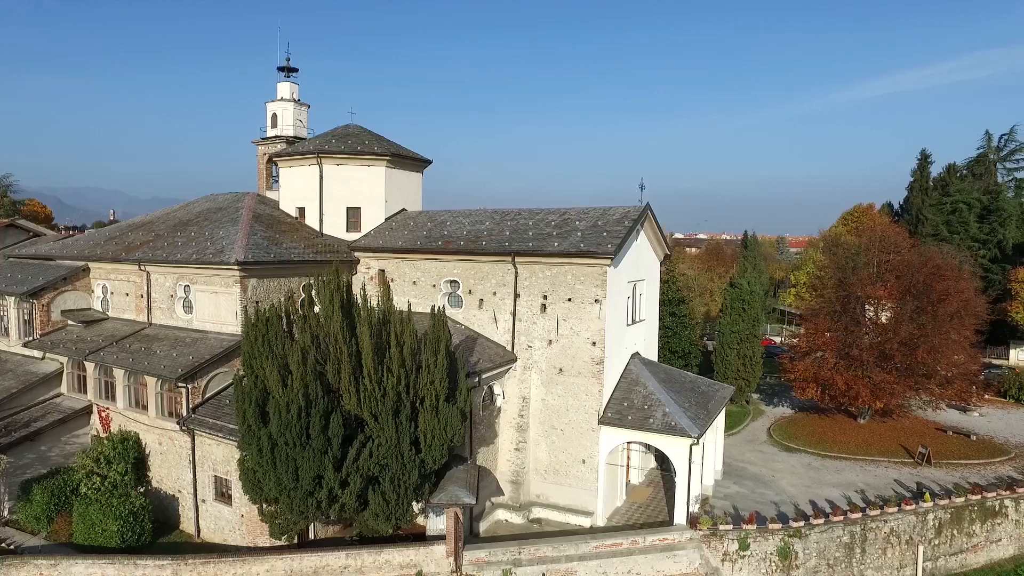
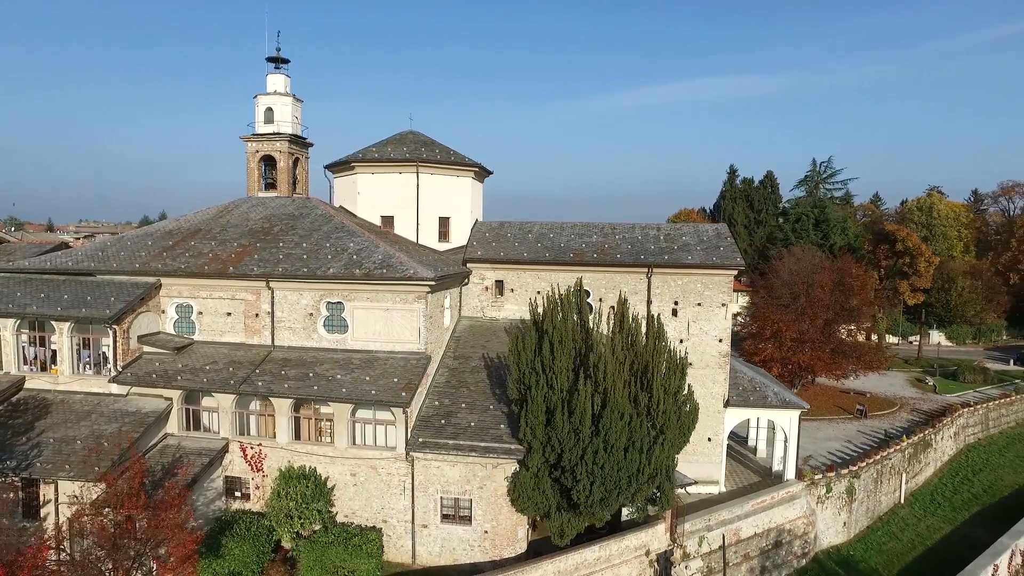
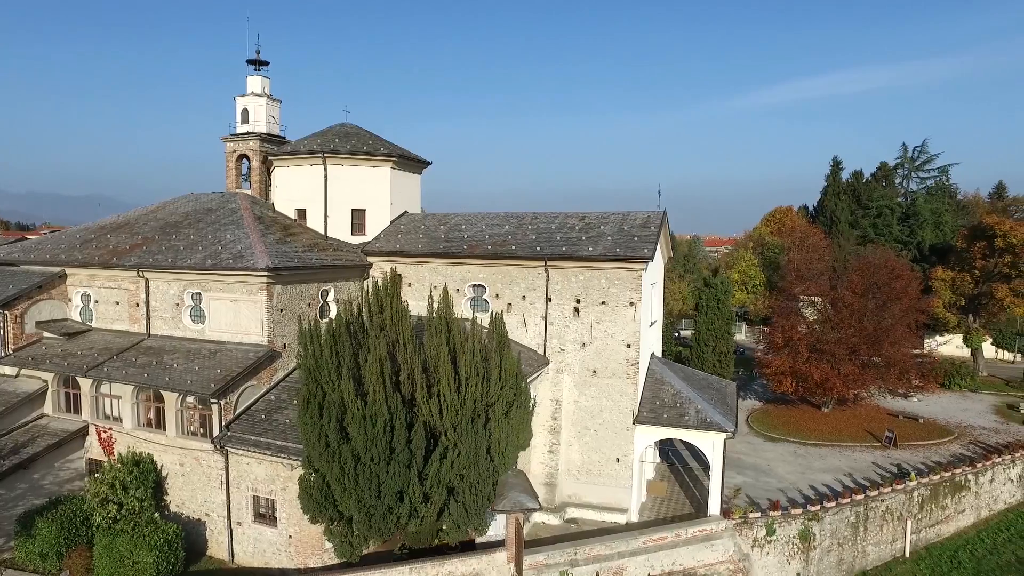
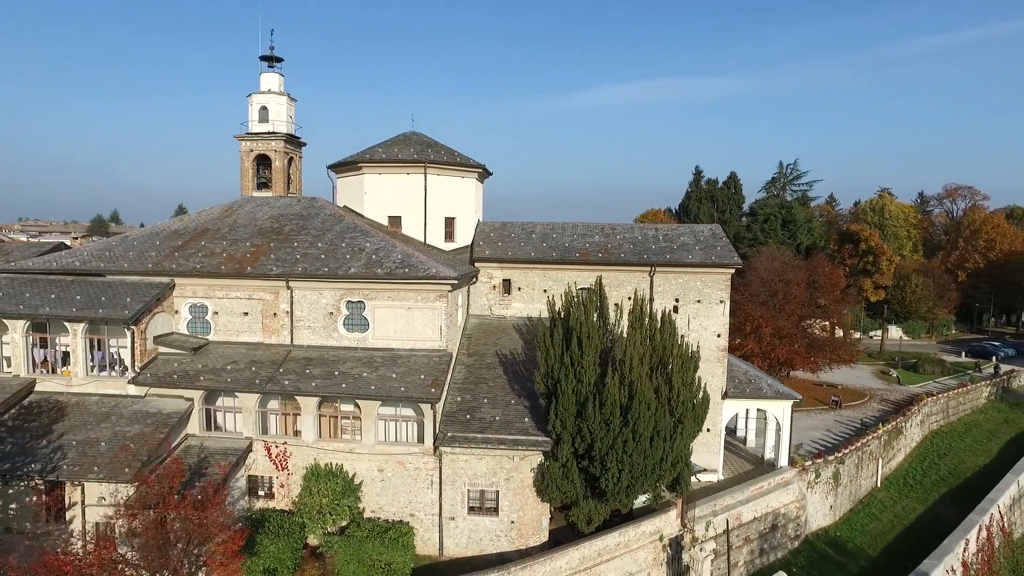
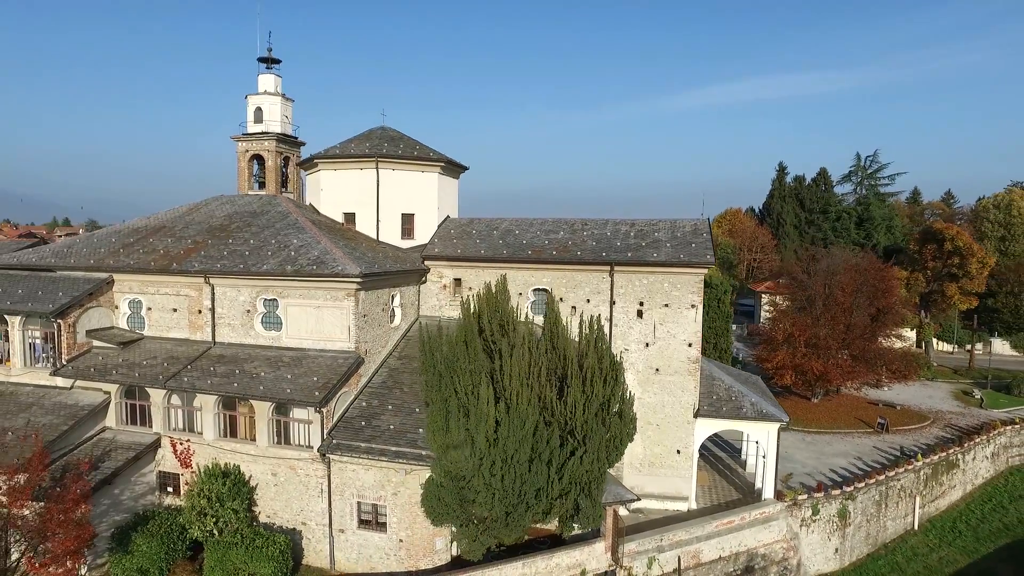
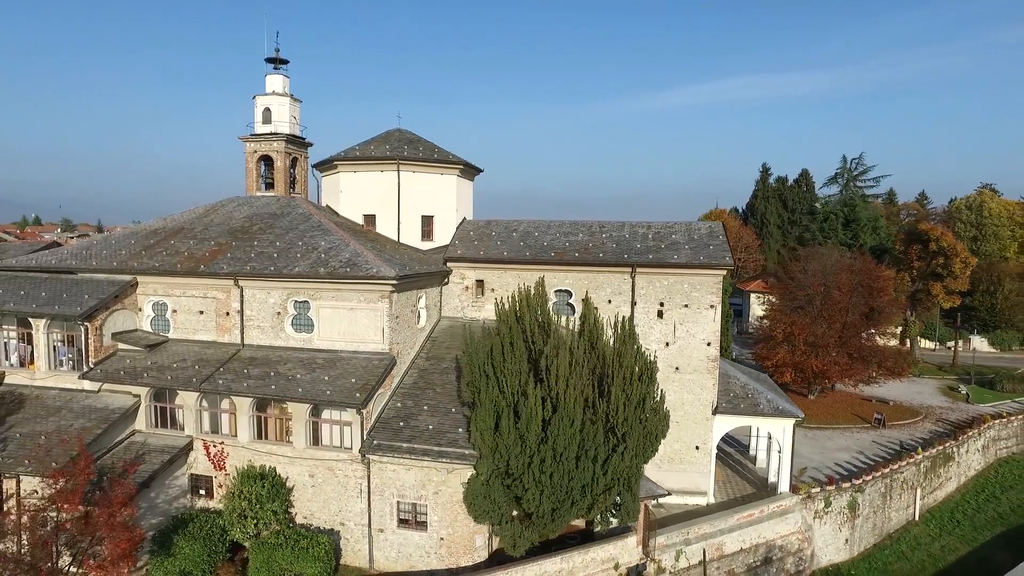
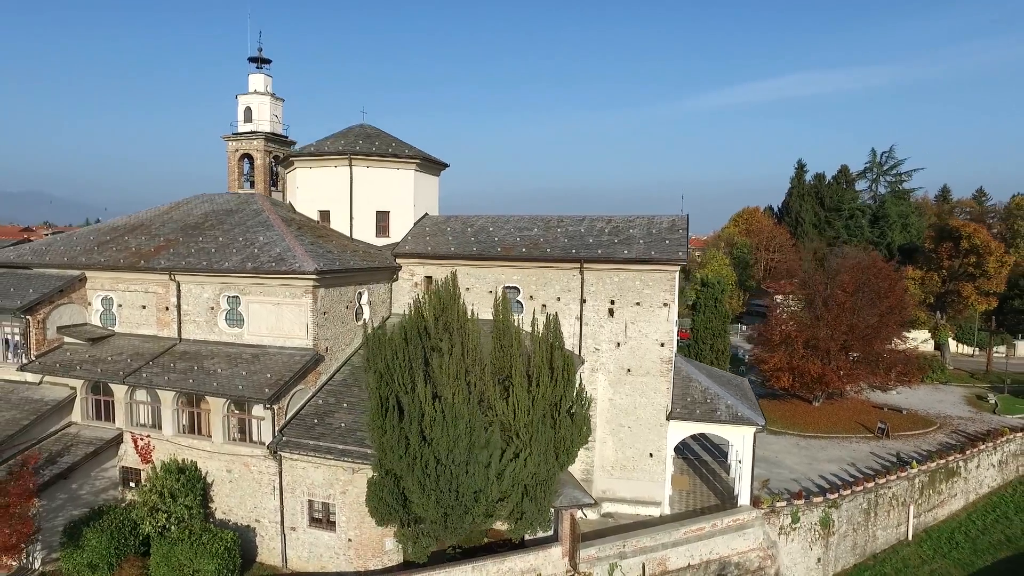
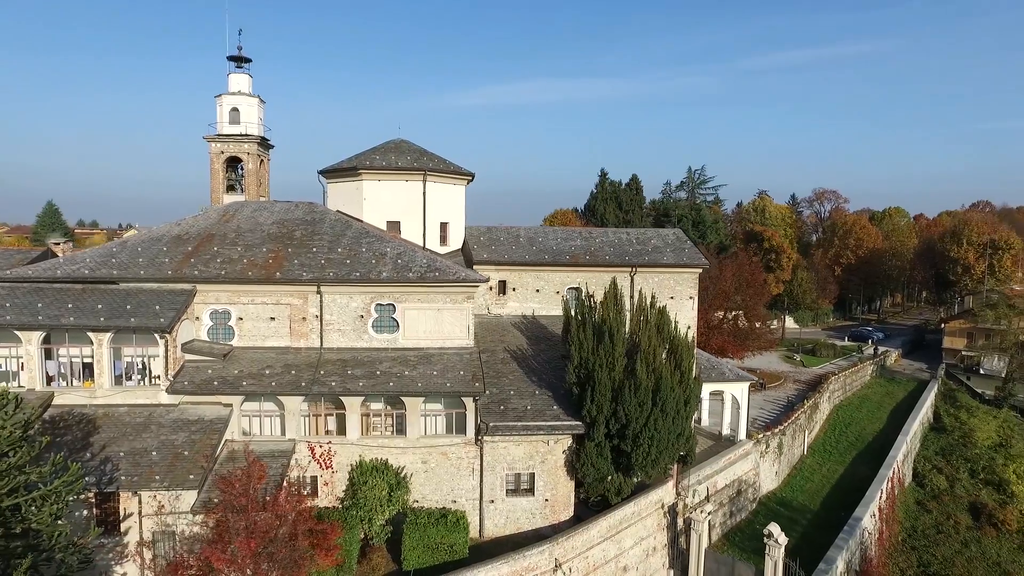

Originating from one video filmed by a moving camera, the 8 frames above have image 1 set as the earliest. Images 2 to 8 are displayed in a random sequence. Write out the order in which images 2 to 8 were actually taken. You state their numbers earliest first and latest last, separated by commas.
3, 7, 5, 6, 2, 4, 8
